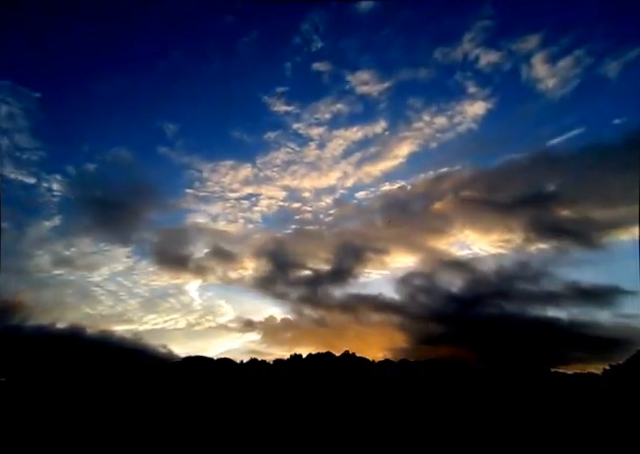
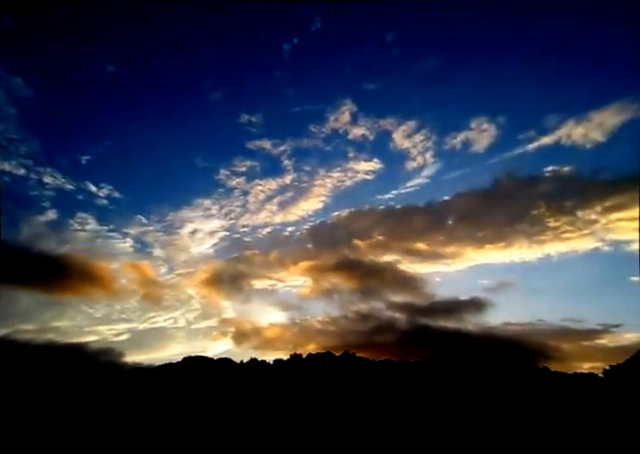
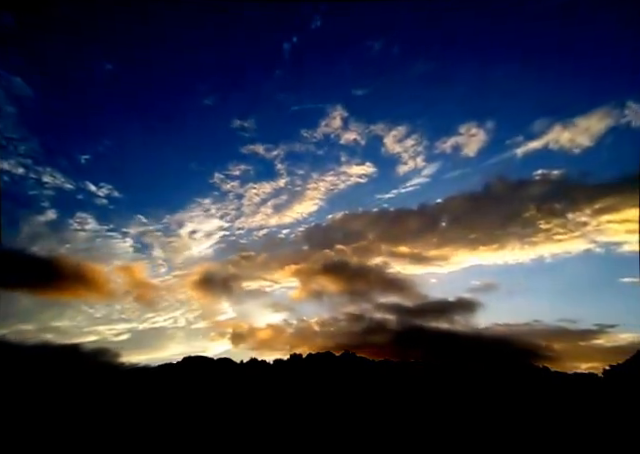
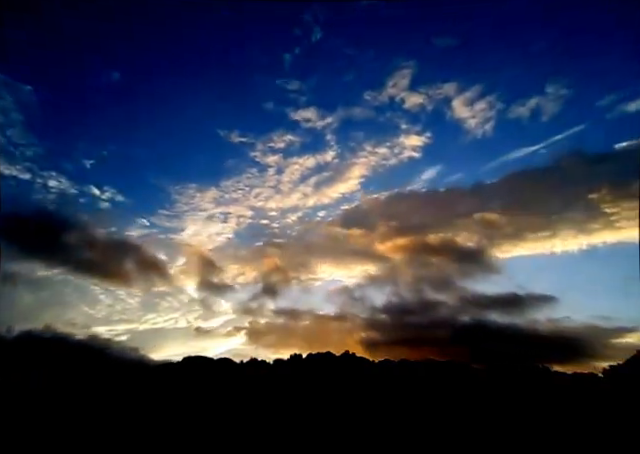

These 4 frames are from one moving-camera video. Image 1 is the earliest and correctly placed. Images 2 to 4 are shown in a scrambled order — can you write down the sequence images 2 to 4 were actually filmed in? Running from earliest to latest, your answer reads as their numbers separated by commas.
4, 2, 3
